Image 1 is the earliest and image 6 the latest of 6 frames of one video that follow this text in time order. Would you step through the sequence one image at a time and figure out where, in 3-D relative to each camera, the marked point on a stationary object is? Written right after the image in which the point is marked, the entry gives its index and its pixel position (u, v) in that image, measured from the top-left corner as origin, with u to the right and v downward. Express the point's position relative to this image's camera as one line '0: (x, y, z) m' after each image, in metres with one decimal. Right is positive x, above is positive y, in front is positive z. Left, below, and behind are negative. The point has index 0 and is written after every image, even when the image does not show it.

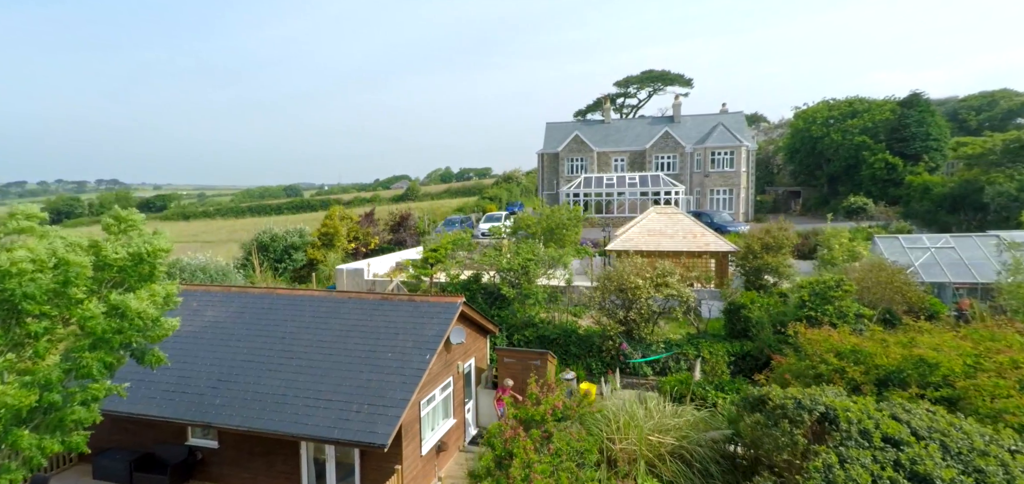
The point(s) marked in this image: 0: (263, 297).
0: (-5.7, -1.3, +12.3) m
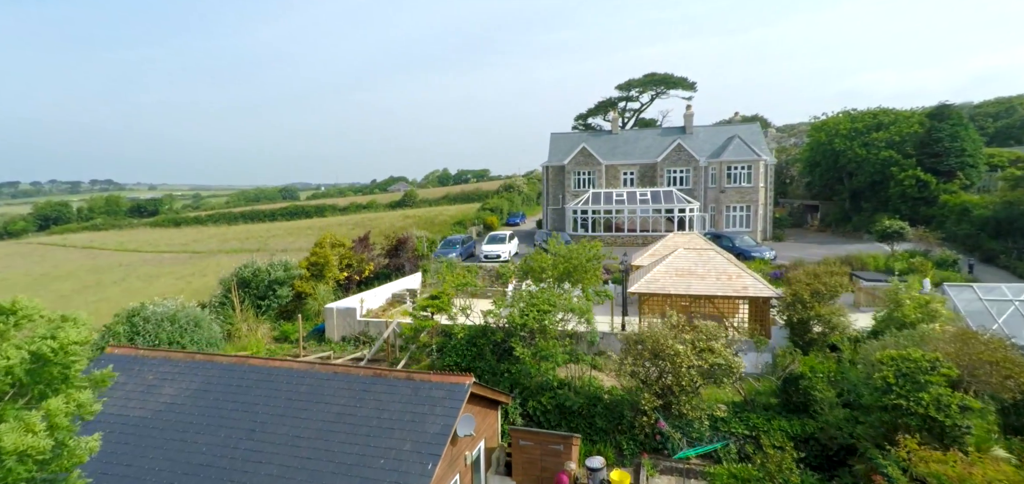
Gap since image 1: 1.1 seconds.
0: (-5.4, -2.5, +10.3) m
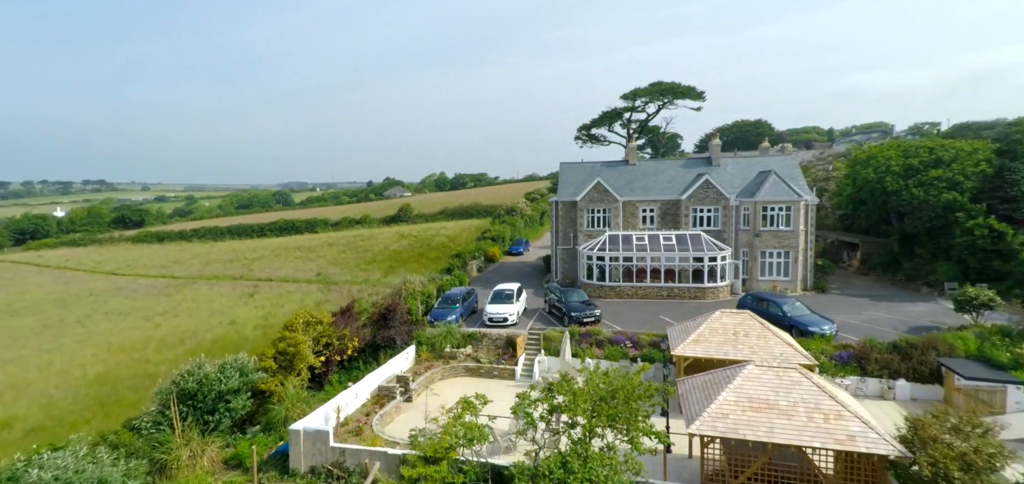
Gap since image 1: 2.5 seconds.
0: (-4.9, -5.1, +6.4) m
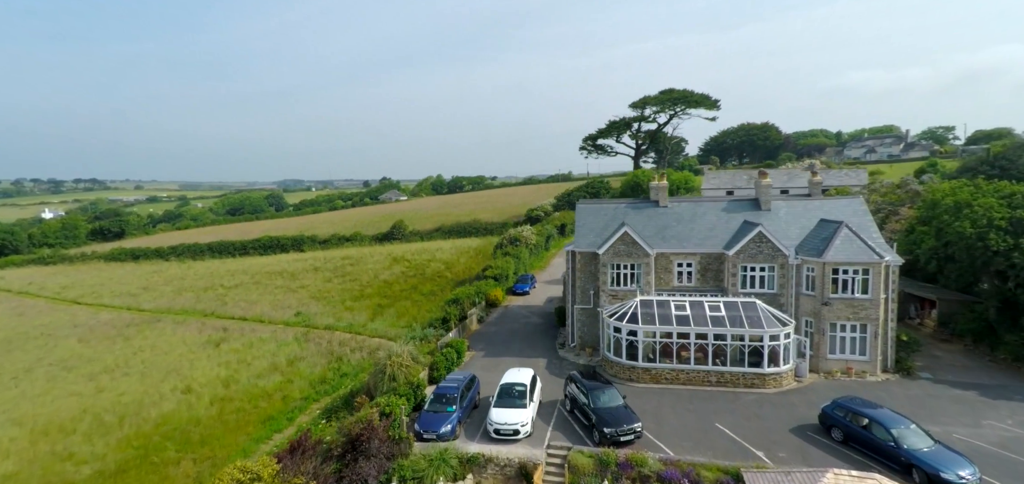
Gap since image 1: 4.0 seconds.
0: (-4.4, -8.1, +0.9) m
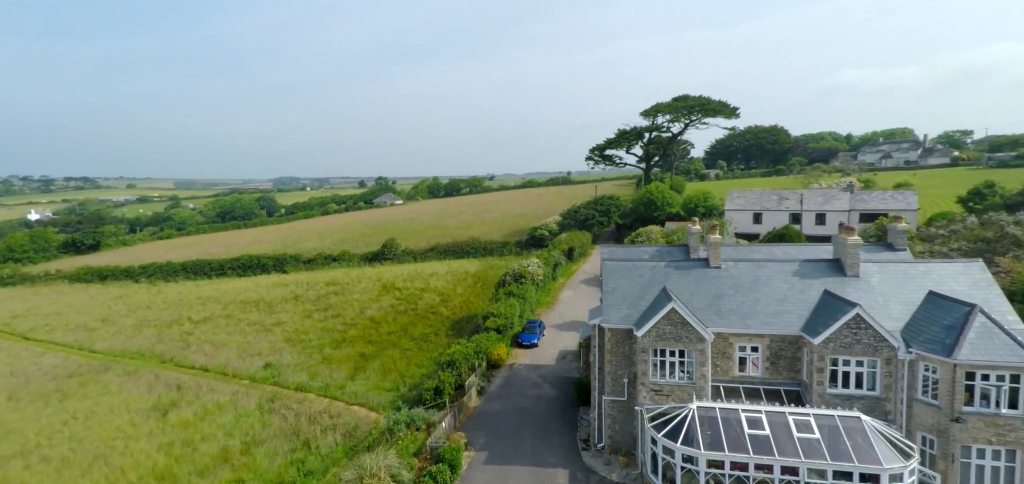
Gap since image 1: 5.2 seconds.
0: (-3.8, -11.1, -5.2) m
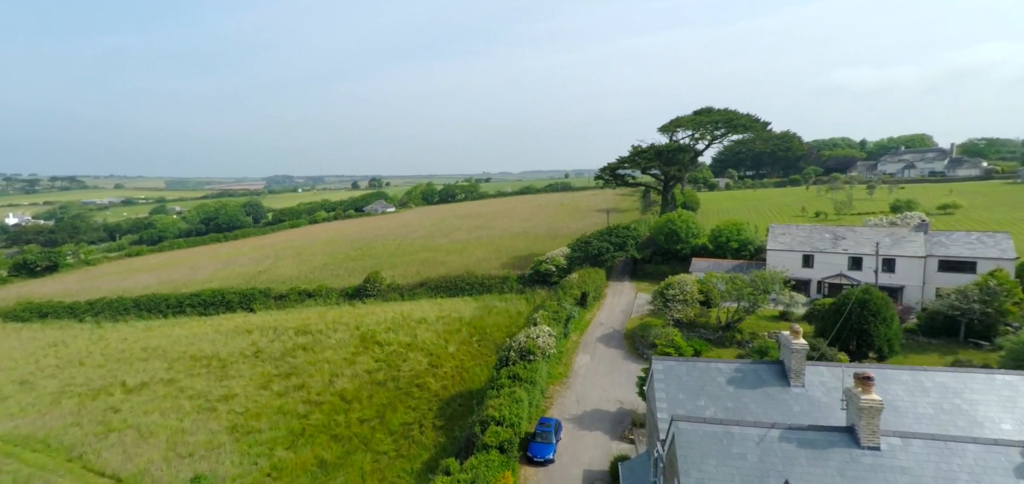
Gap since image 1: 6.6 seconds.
0: (-3.2, -15.1, -14.0) m
